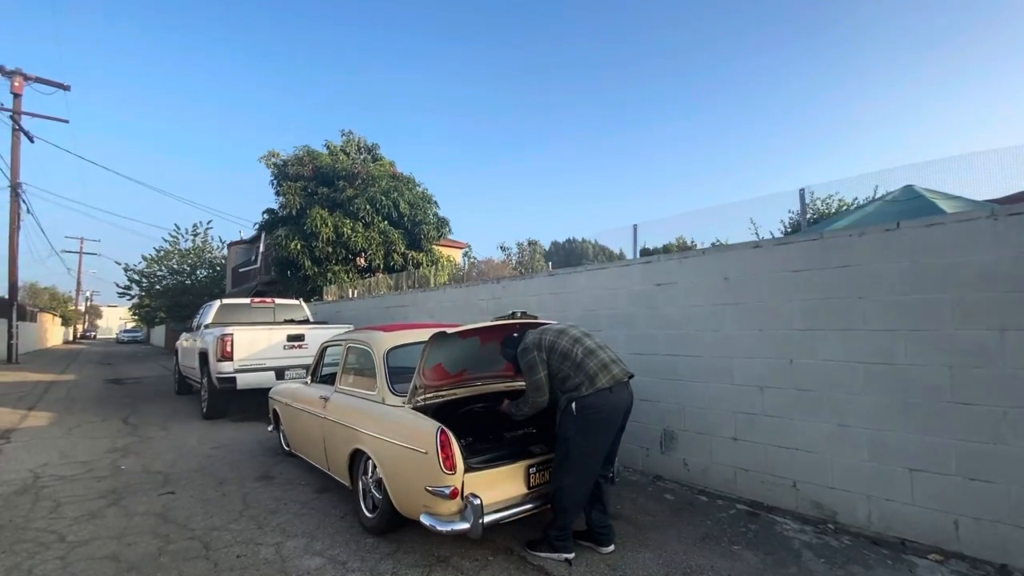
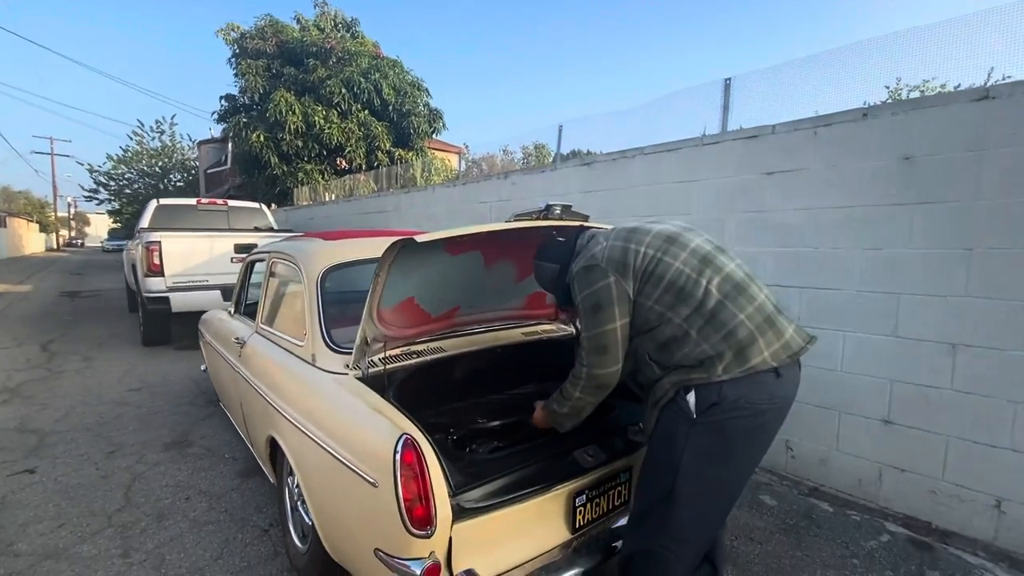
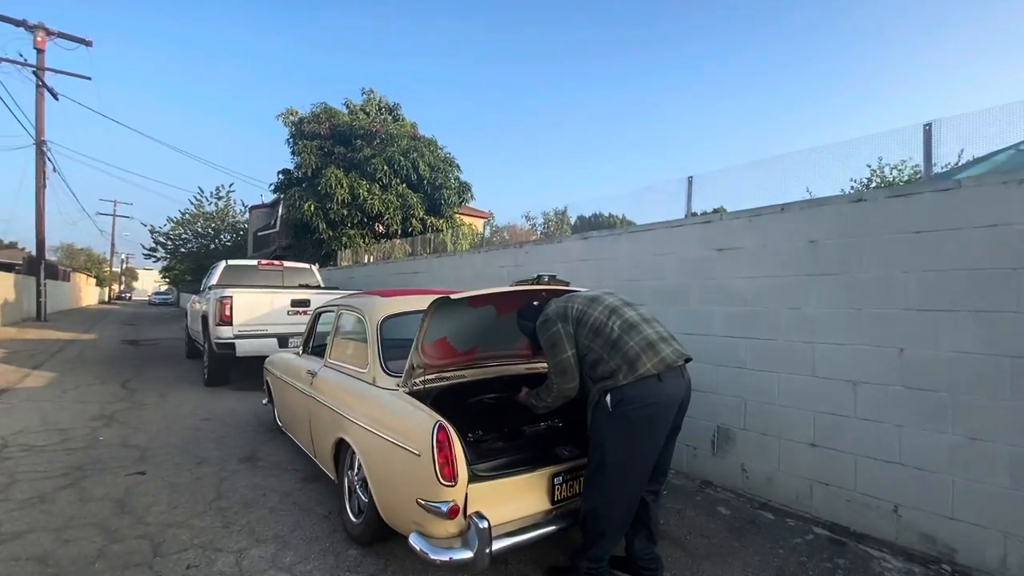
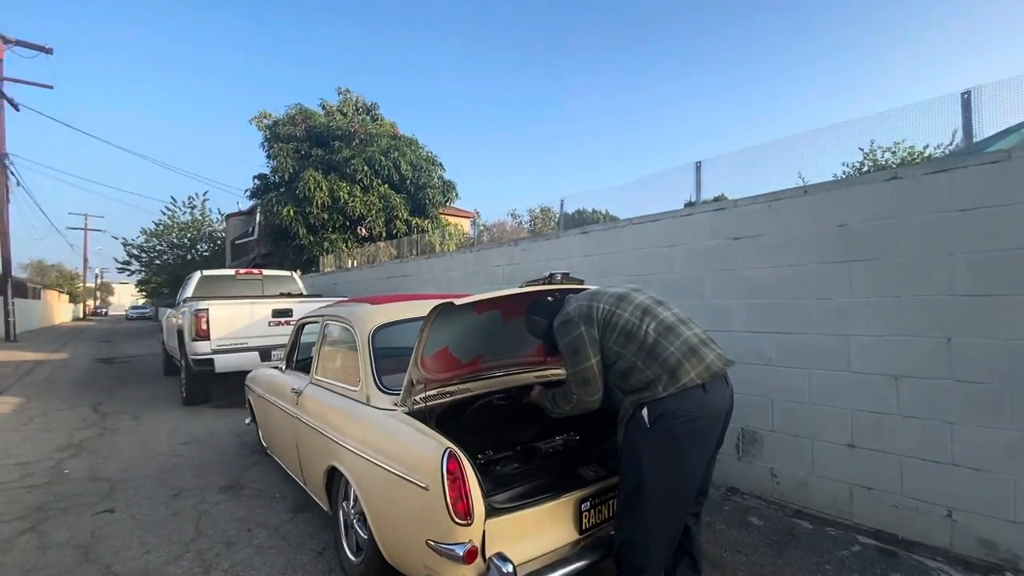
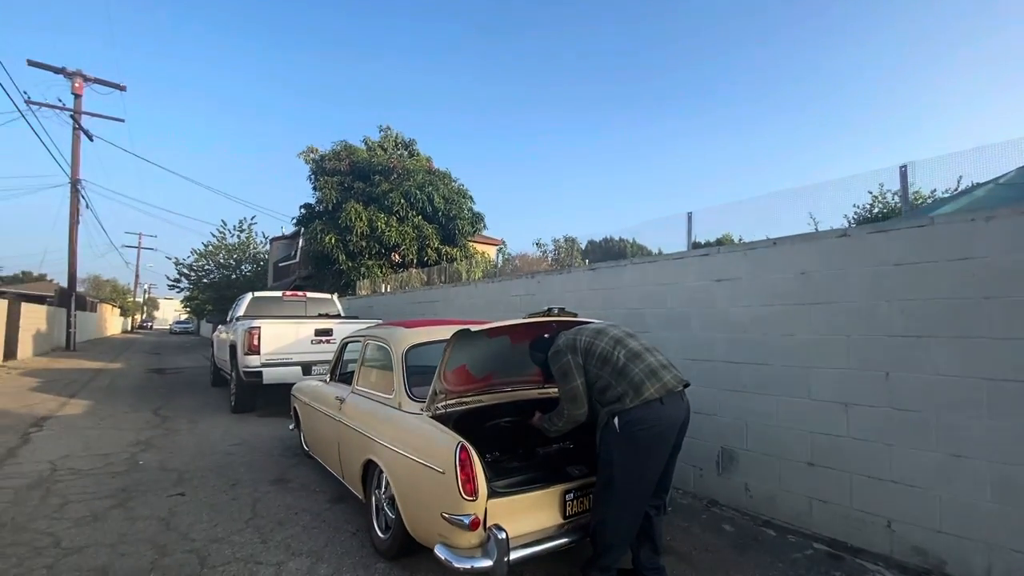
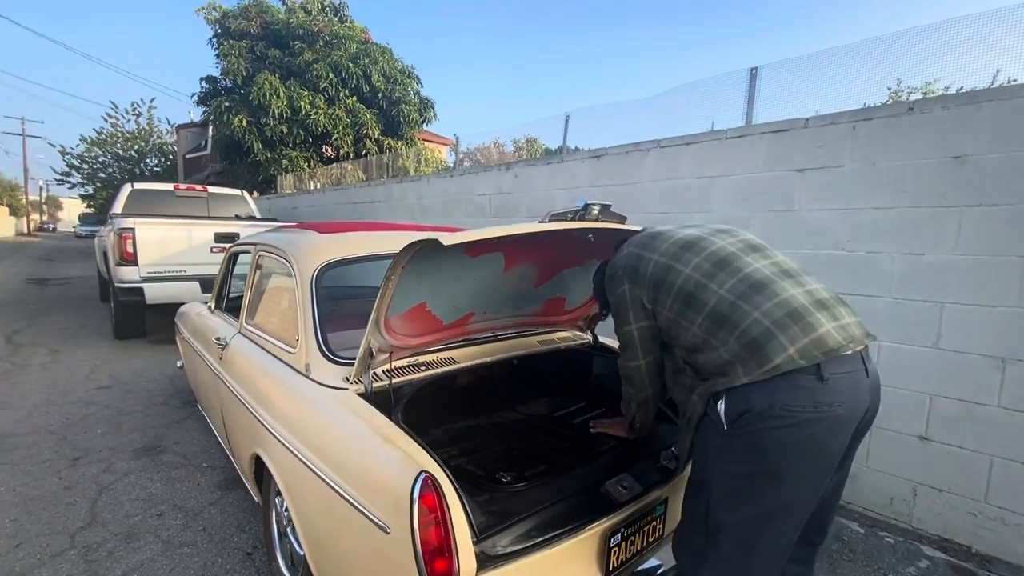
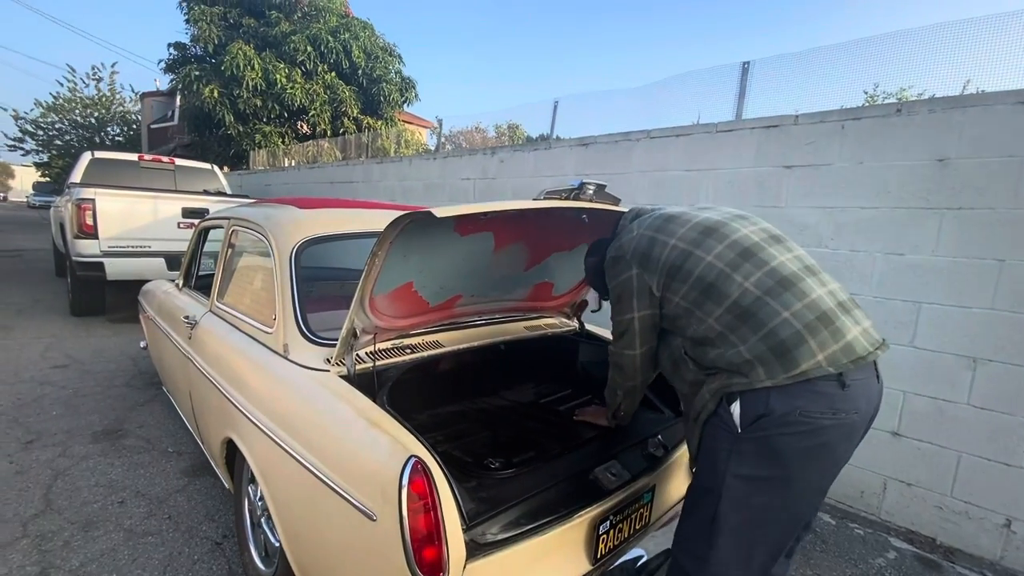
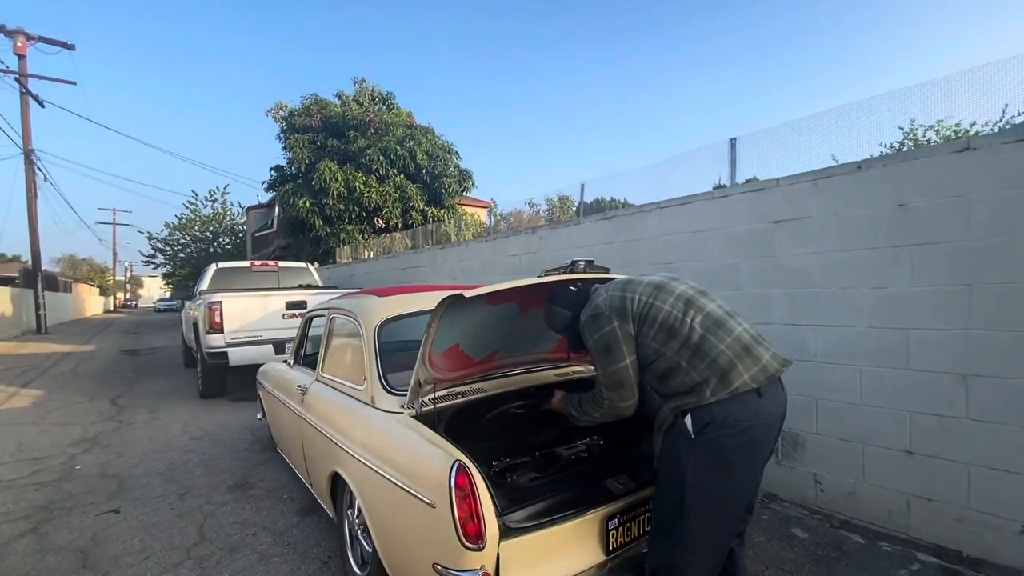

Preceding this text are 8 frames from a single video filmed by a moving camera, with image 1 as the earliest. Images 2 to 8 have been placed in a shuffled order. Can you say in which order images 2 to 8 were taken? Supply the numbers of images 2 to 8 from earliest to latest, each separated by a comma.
5, 3, 4, 8, 2, 7, 6
